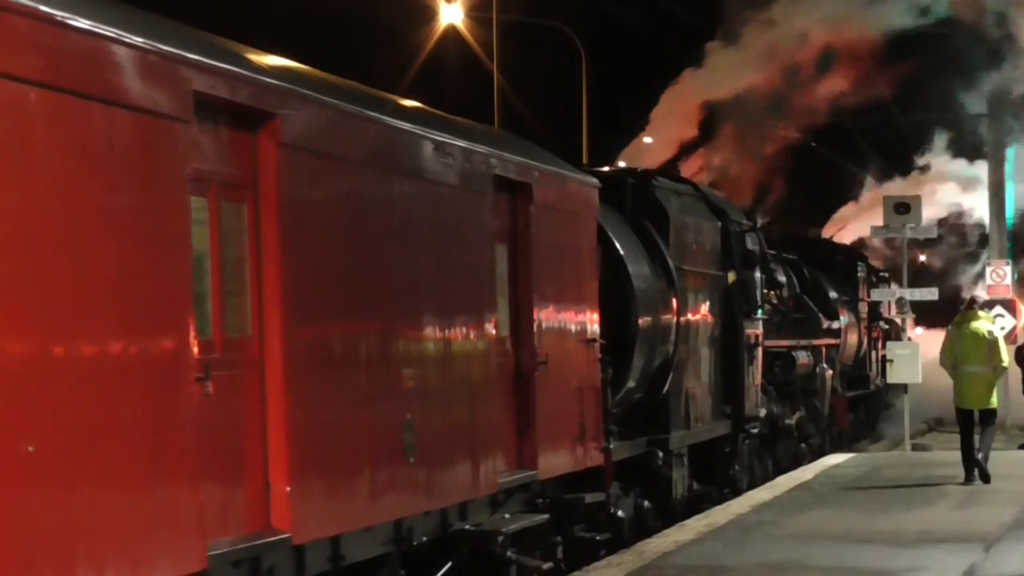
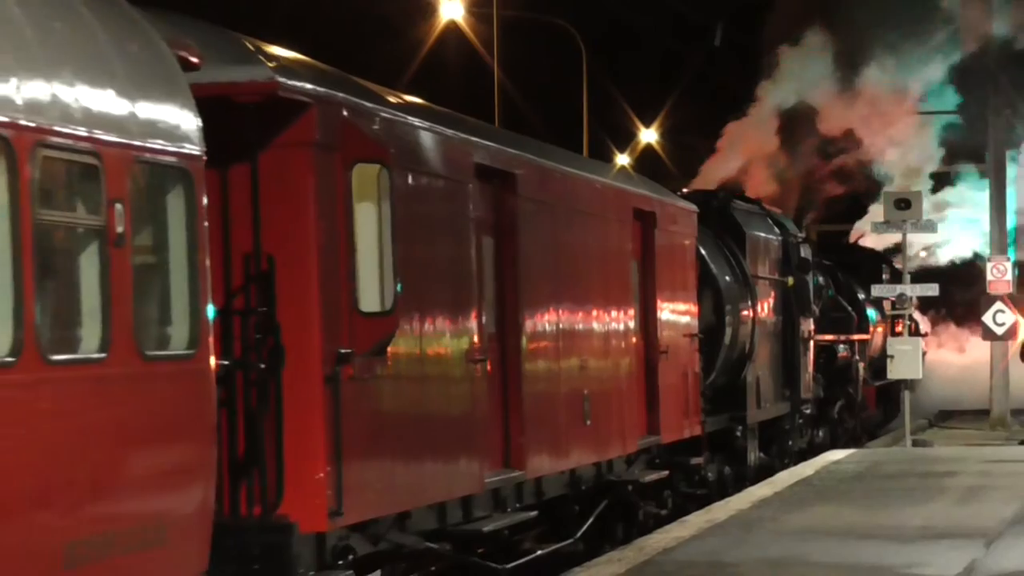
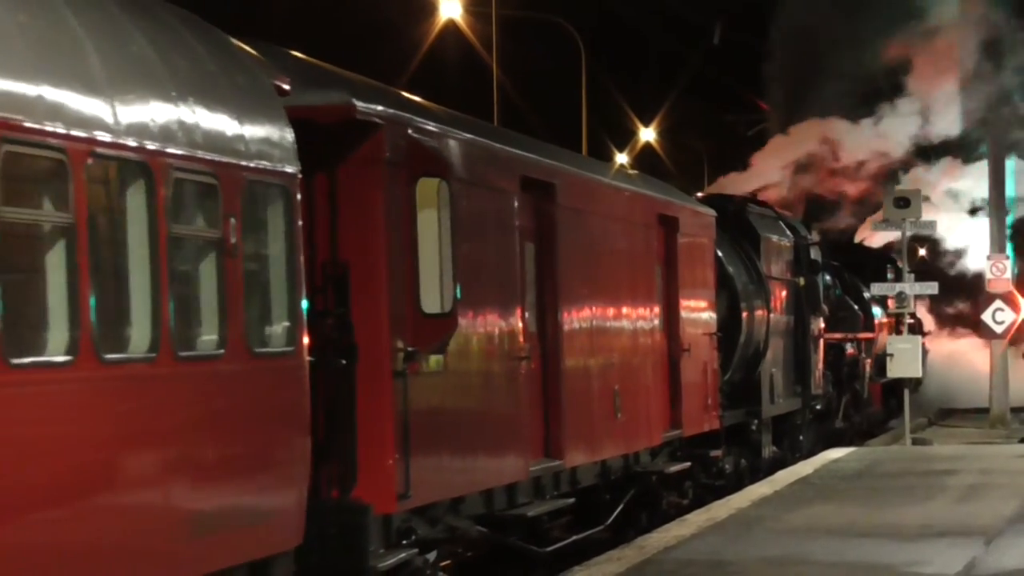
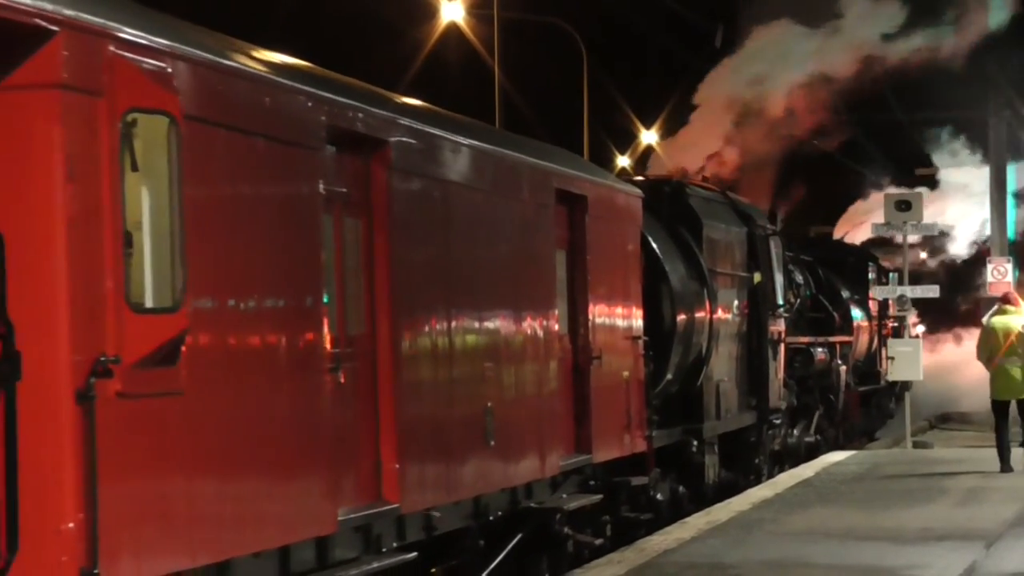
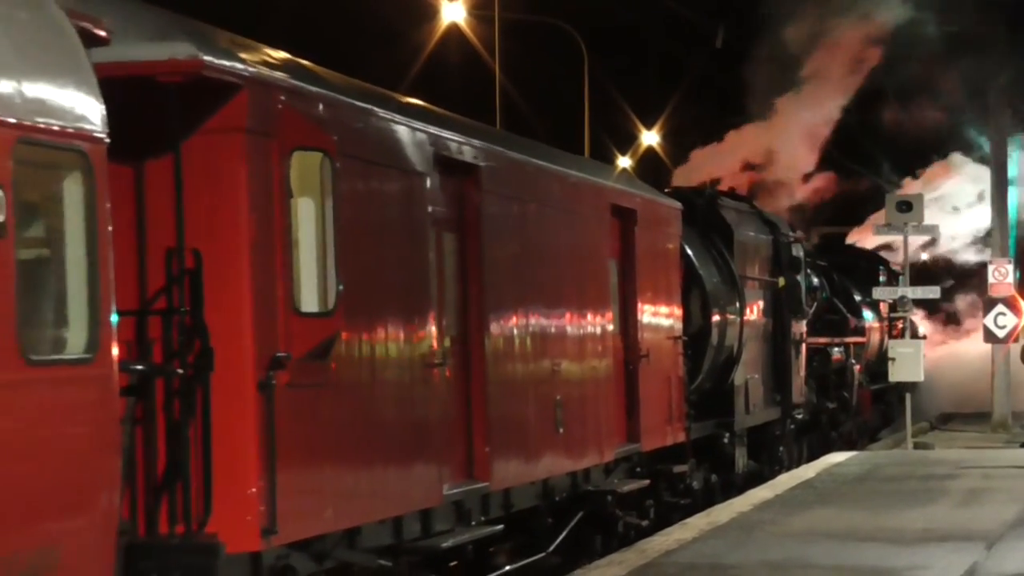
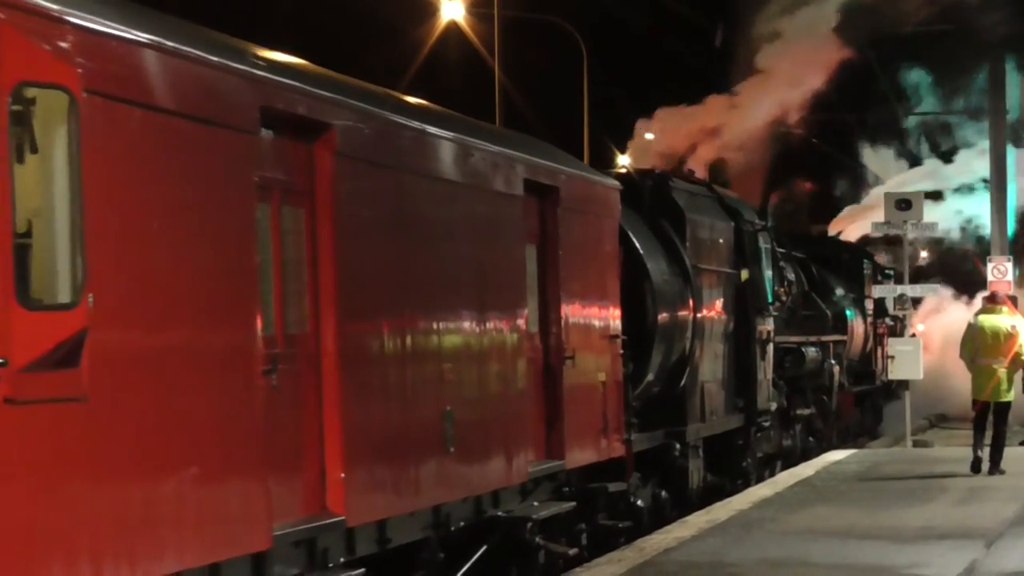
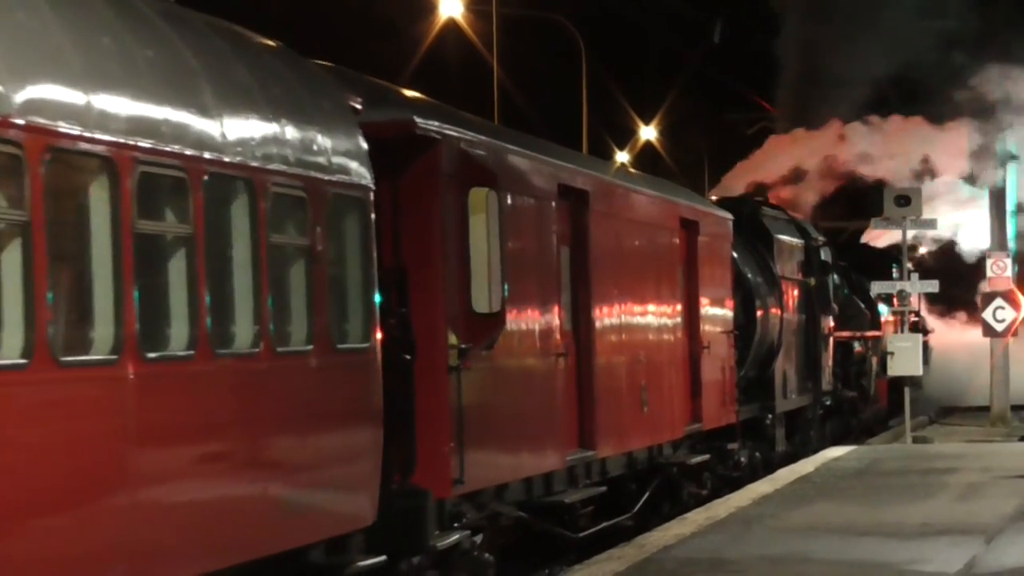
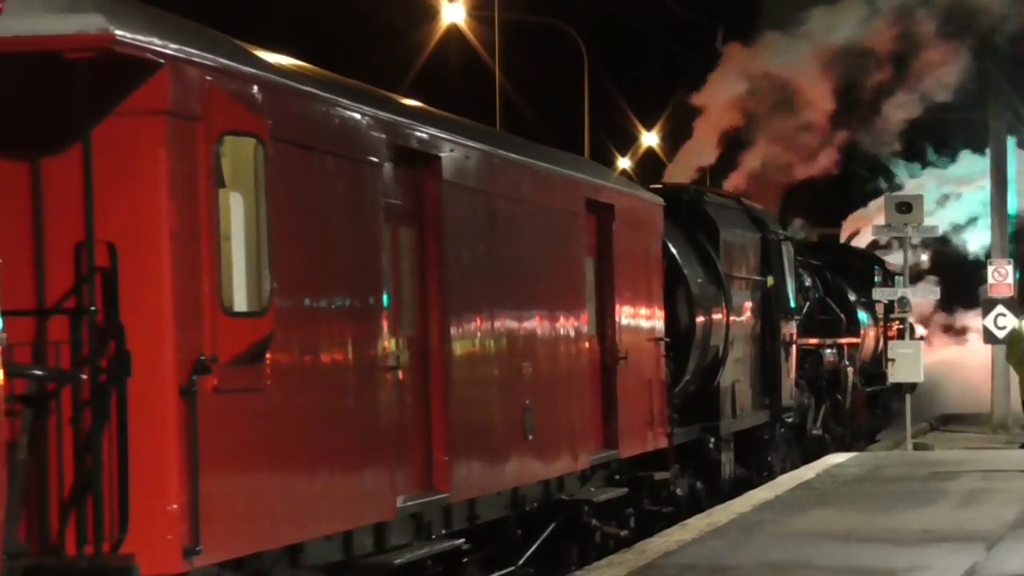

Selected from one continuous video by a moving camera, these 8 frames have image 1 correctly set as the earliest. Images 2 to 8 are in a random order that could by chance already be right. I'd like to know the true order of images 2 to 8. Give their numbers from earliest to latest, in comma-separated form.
6, 4, 8, 5, 2, 3, 7
